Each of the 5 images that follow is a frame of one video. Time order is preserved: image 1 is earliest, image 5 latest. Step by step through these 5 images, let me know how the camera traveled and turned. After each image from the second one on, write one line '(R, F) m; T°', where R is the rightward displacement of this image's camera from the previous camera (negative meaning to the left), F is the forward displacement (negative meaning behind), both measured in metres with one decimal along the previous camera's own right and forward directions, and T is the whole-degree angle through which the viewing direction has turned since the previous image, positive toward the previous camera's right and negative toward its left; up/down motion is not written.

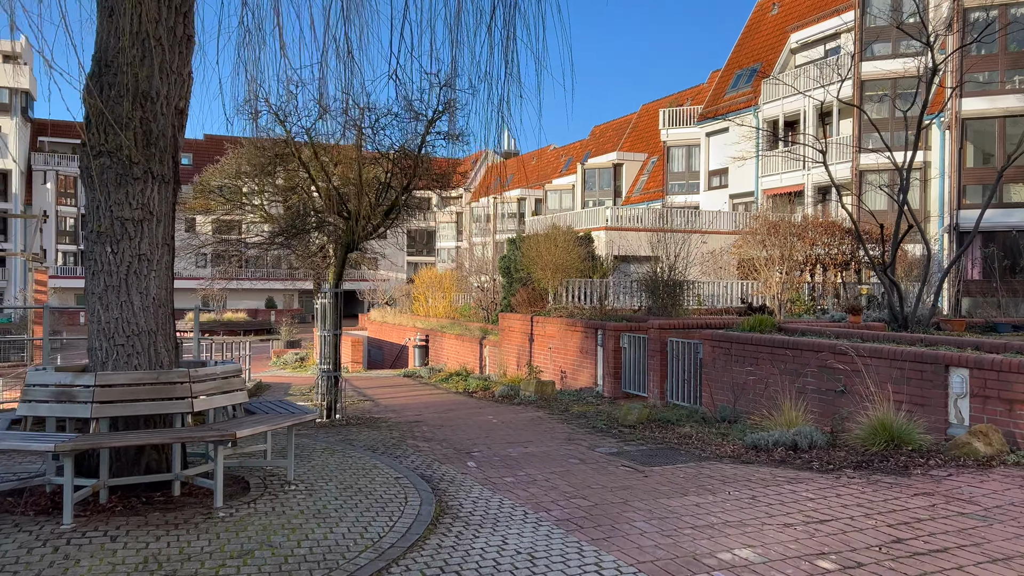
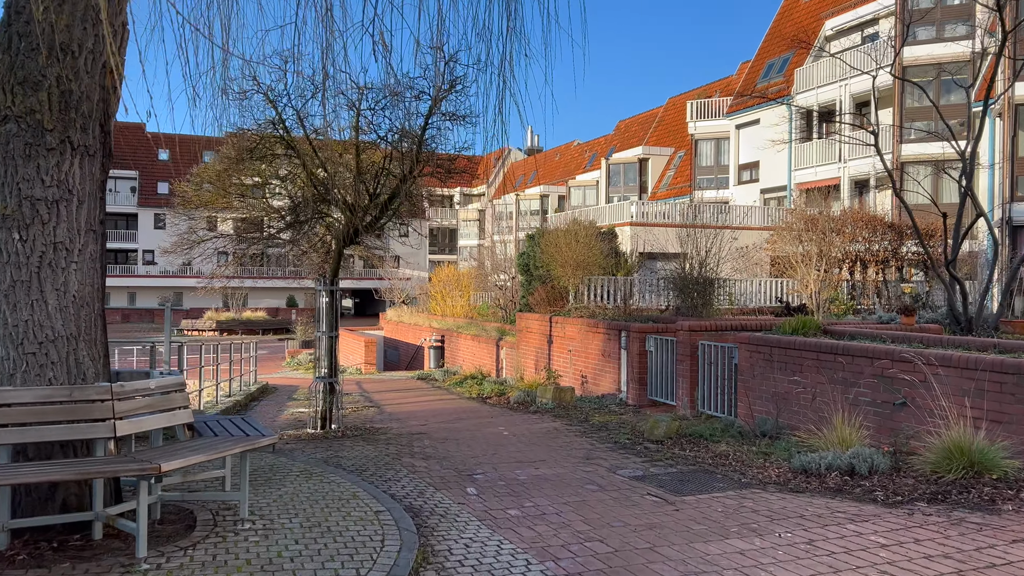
(+0.1, +1.0) m; -2°
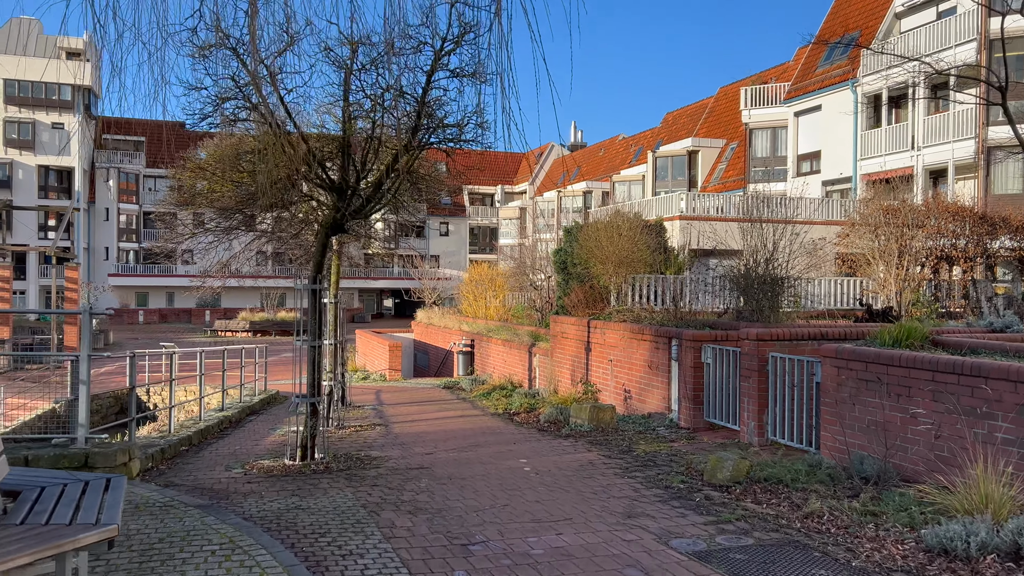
(+0.2, +1.8) m; -3°
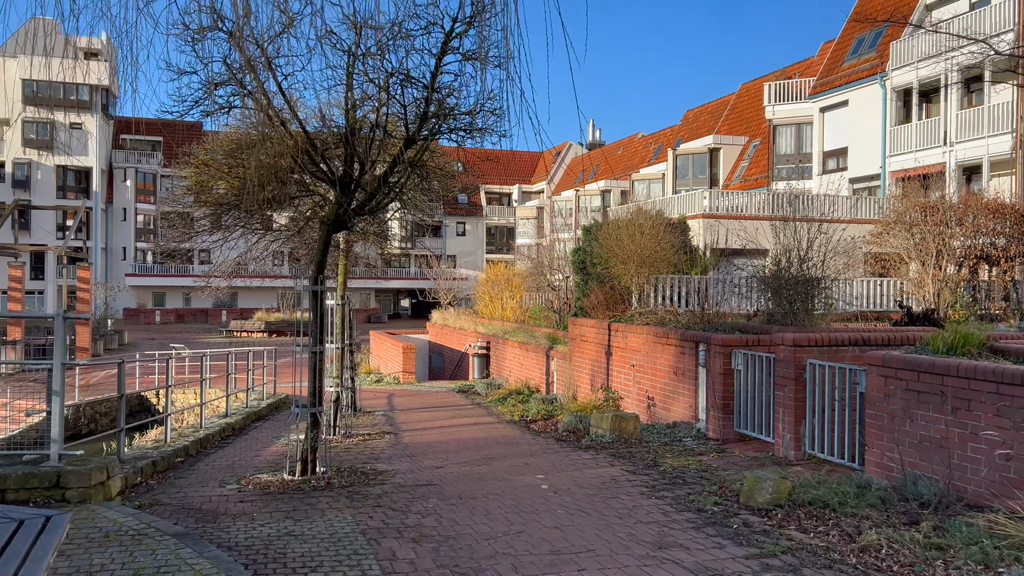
(0.0, +0.6) m; -1°
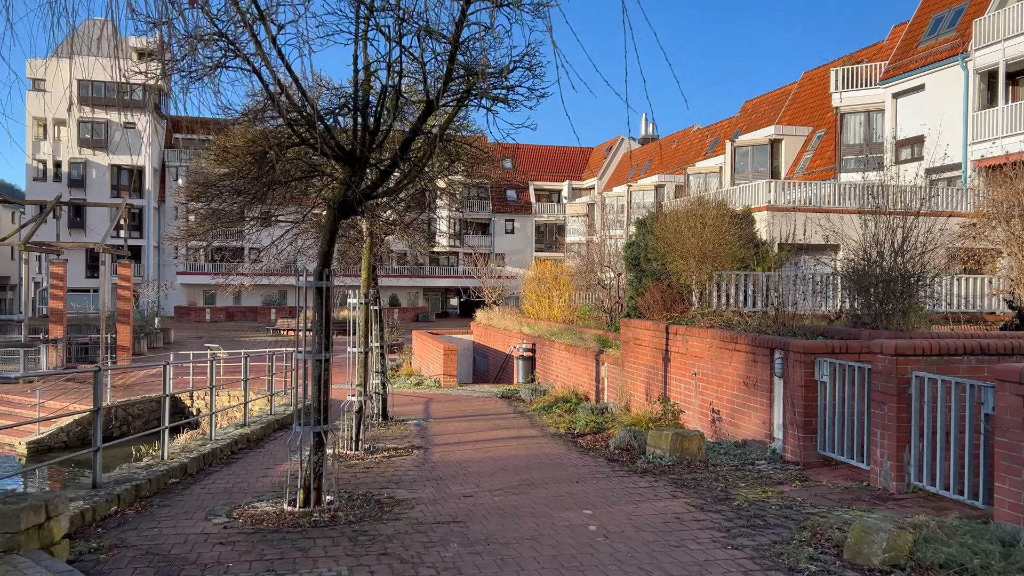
(+0.1, +1.2) m; -4°
